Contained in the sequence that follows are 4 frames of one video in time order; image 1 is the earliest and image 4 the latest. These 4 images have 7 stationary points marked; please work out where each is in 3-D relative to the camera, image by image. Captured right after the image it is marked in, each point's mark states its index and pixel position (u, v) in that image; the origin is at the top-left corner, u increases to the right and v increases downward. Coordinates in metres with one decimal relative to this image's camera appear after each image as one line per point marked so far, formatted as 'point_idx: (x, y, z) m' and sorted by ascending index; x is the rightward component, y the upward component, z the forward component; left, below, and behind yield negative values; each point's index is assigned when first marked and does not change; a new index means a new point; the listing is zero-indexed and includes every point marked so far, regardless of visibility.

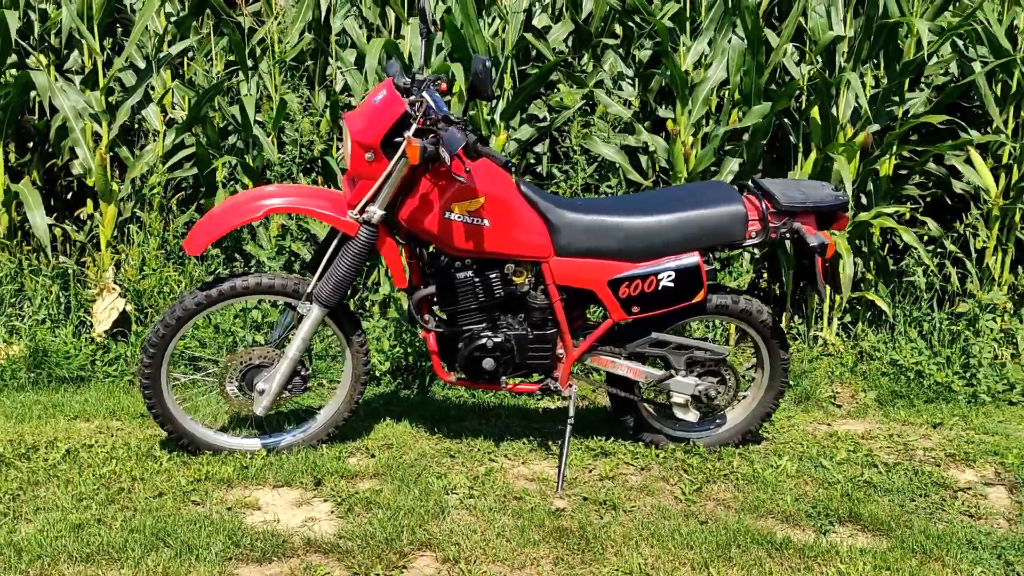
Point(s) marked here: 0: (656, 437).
0: (+0.6, -0.6, +3.7) m
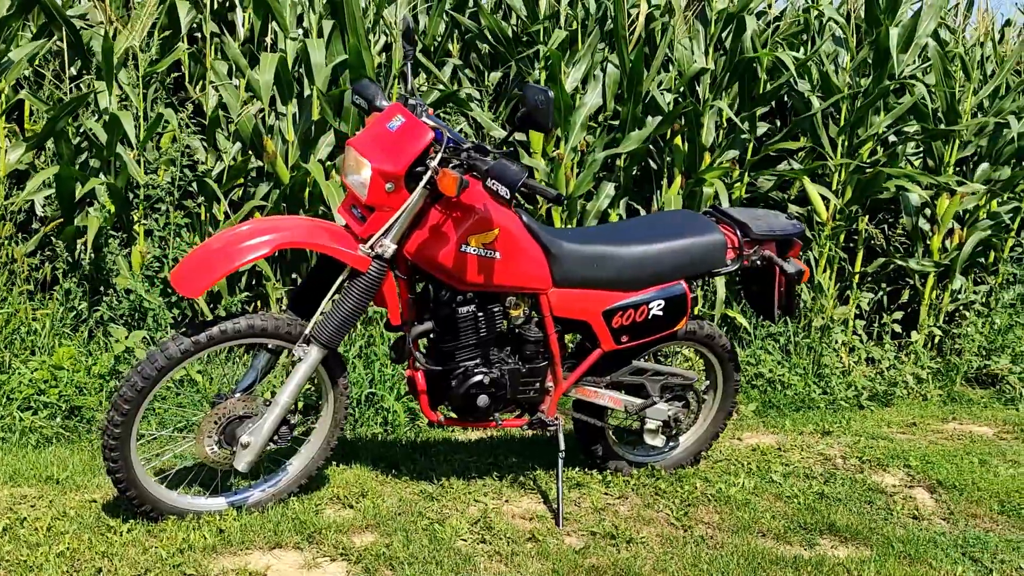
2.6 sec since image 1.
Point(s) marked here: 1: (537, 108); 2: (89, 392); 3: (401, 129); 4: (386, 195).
0: (+0.4, -0.7, +3.7) m
1: (+0.1, +0.5, +2.5) m
2: (-1.8, -0.5, +4.0) m
3: (-0.3, +0.5, +2.7) m
4: (-0.4, +0.3, +2.7) m
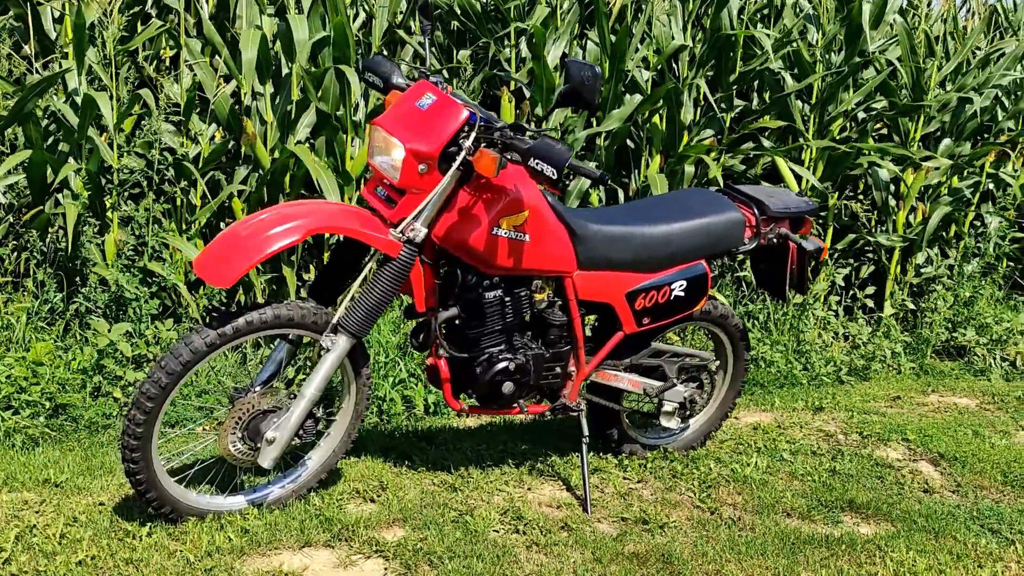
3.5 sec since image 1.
0: (+0.5, -0.6, +3.6) m
1: (+0.2, +0.5, +2.4) m
2: (-1.8, -0.4, +3.8) m
3: (-0.2, +0.5, +2.6) m
4: (-0.3, +0.3, +2.6) m
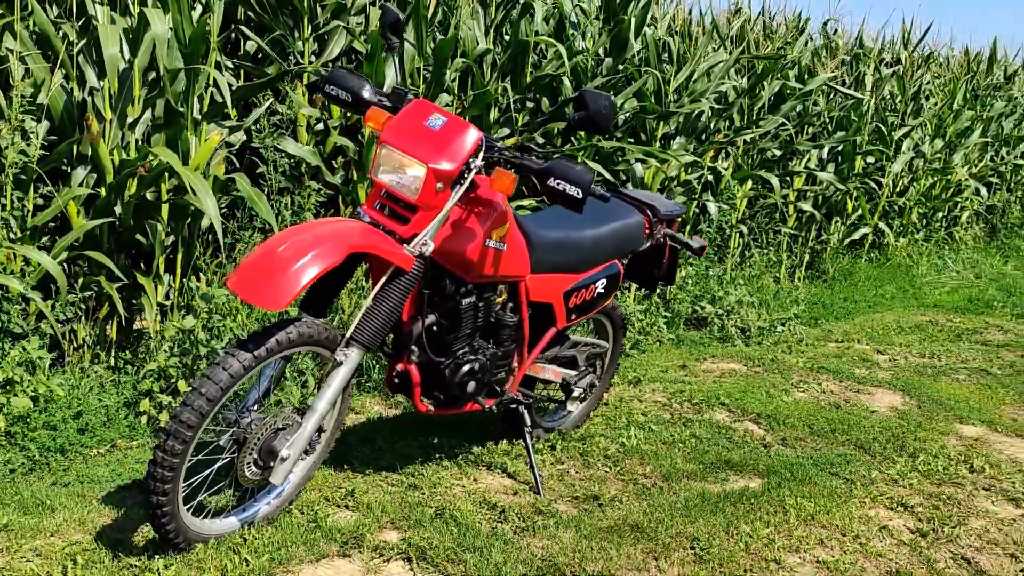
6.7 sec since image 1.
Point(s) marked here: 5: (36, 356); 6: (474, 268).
0: (+0.1, -0.6, +4.0) m
1: (+0.2, +0.5, +2.7) m
2: (-2.1, -0.5, +3.3) m
3: (-0.2, +0.5, +2.7) m
4: (-0.2, +0.3, +2.7) m
5: (-1.9, -0.3, +3.7) m
6: (-0.1, +0.1, +3.0) m
